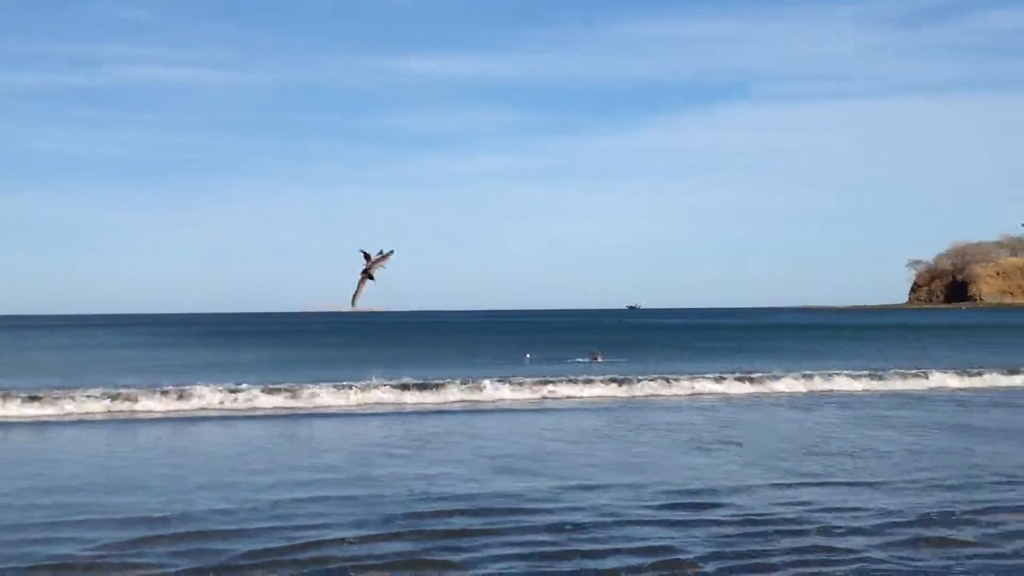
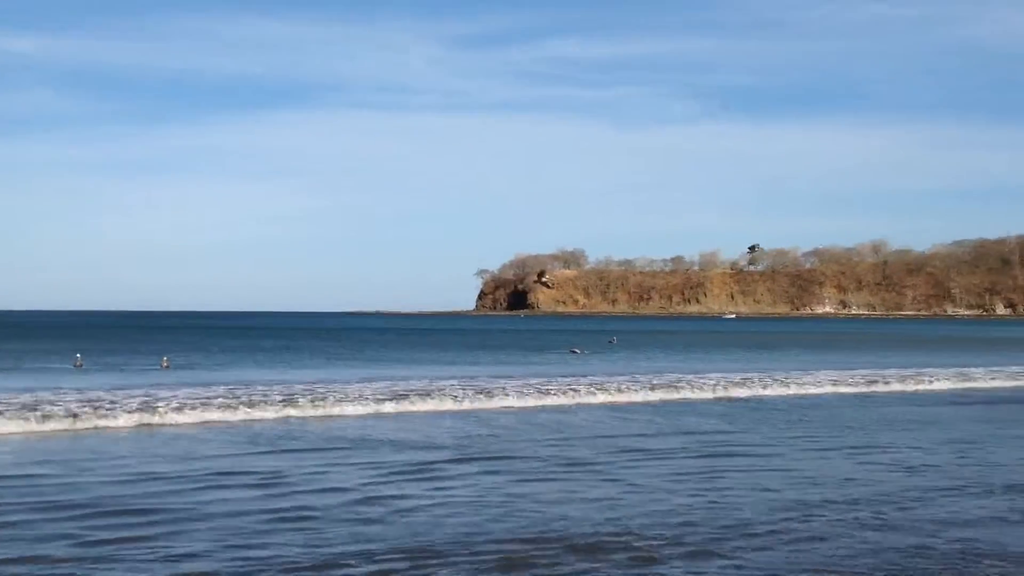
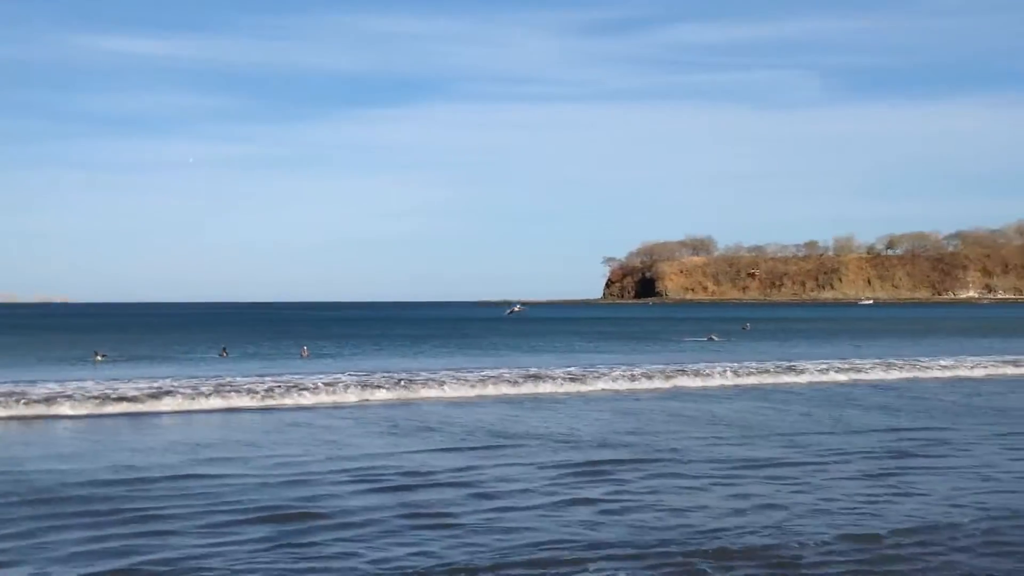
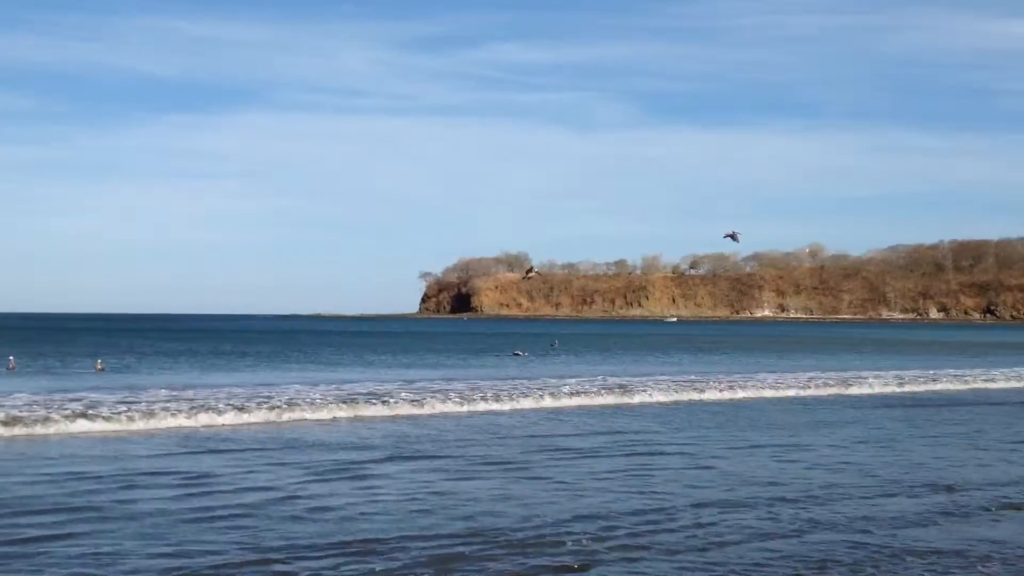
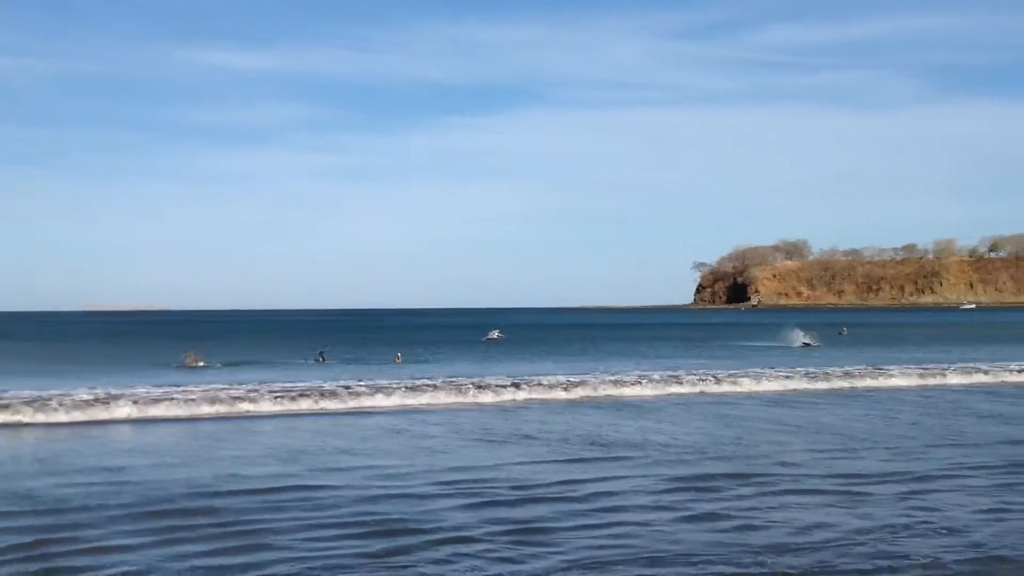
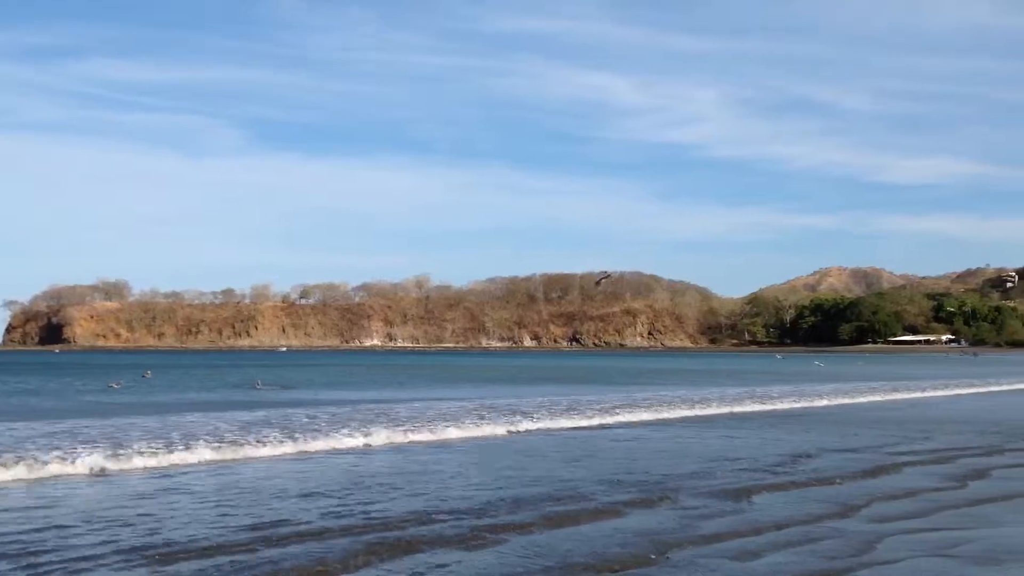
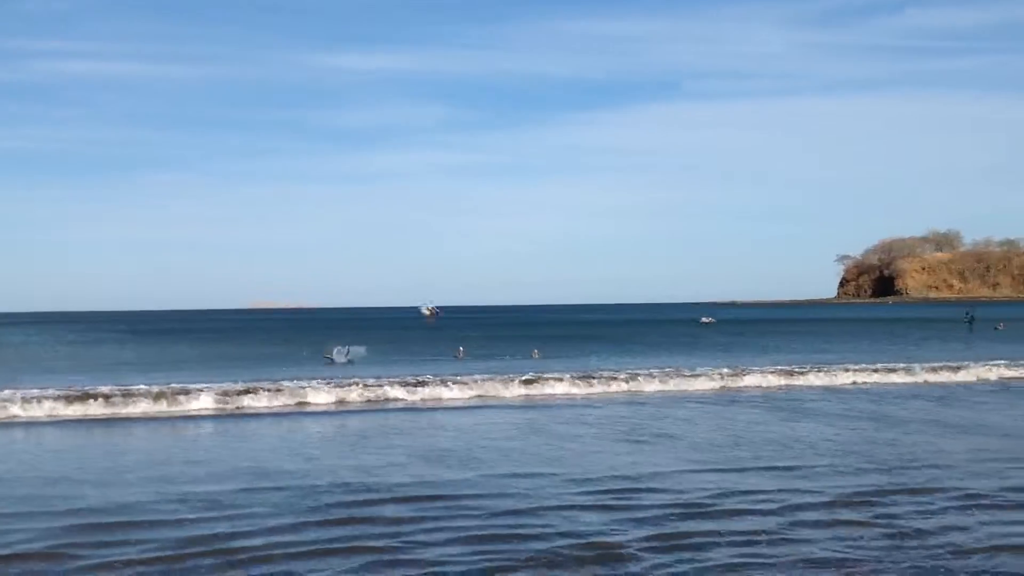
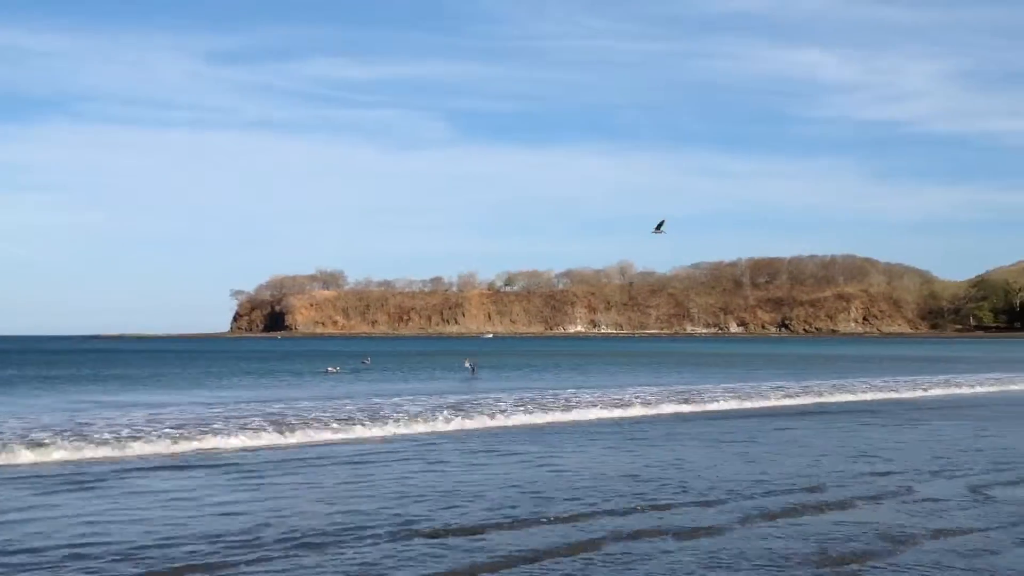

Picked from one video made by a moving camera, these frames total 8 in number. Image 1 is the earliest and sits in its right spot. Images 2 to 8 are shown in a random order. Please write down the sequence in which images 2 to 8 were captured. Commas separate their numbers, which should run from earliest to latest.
7, 5, 3, 2, 4, 8, 6
